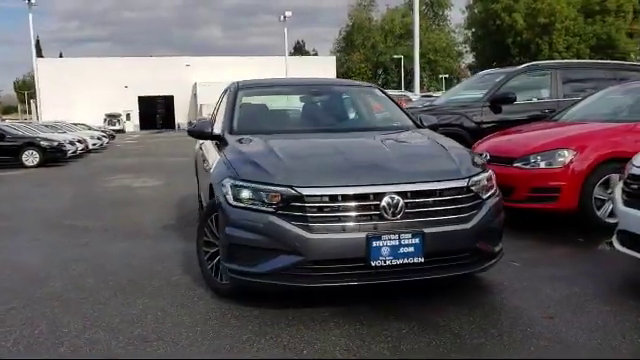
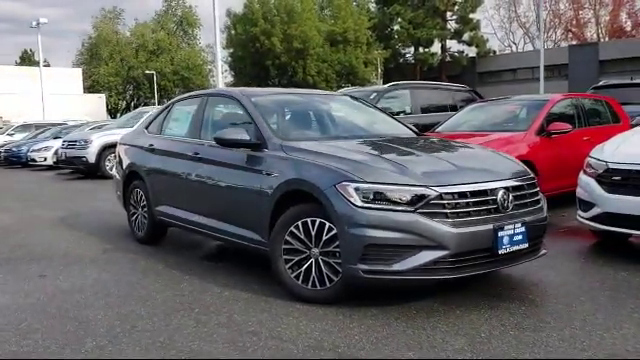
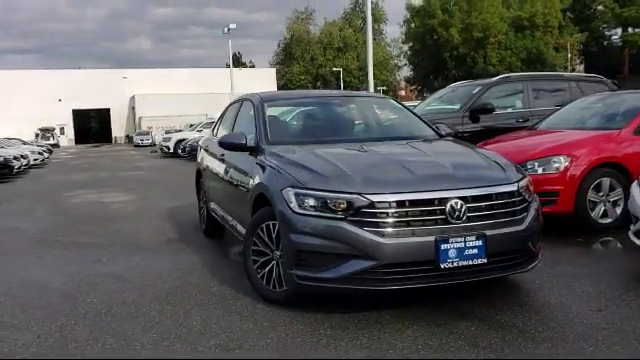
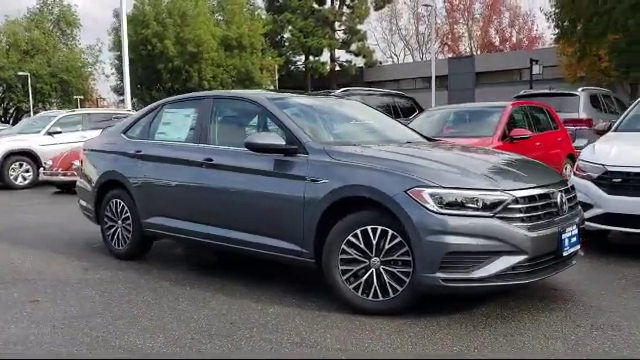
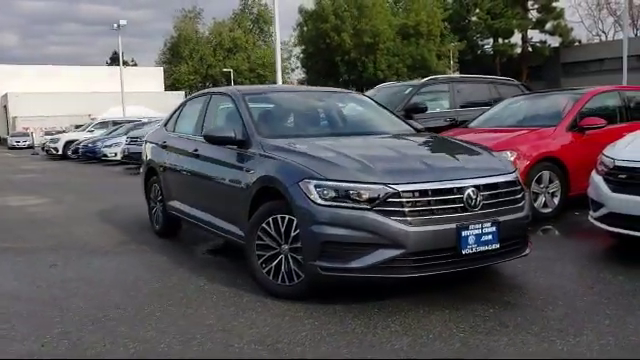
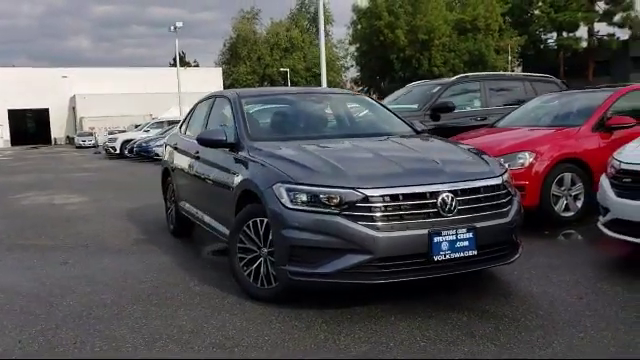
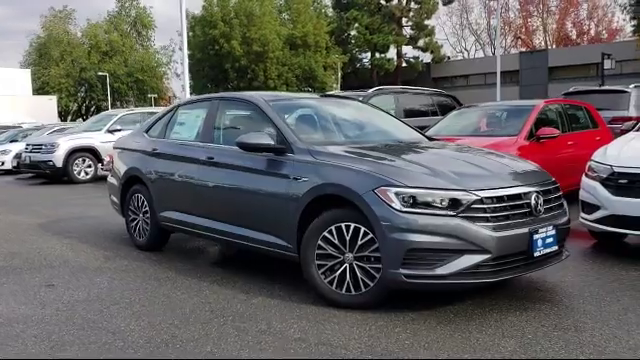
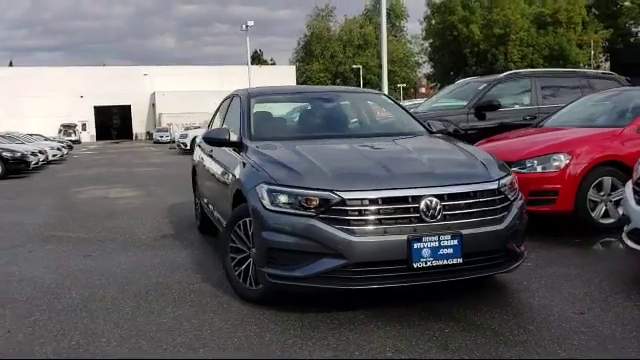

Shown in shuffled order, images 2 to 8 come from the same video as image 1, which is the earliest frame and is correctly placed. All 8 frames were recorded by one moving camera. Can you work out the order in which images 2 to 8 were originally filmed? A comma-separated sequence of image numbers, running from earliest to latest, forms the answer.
8, 3, 6, 5, 2, 7, 4
